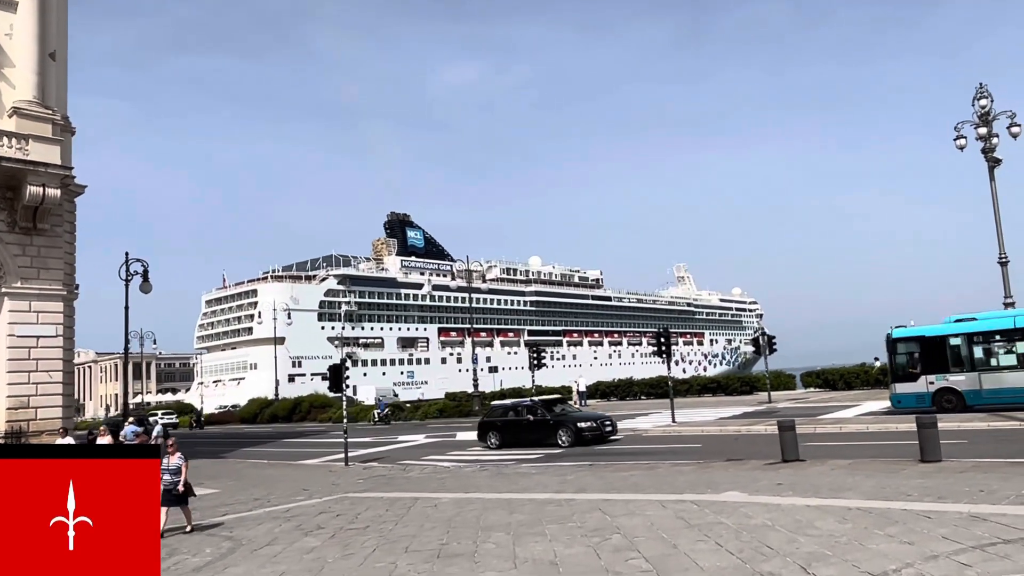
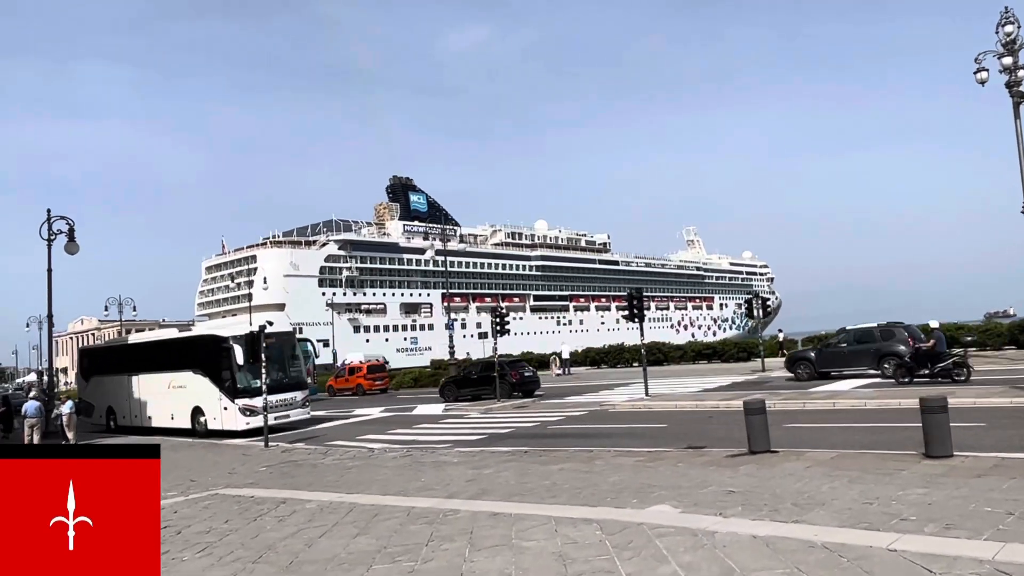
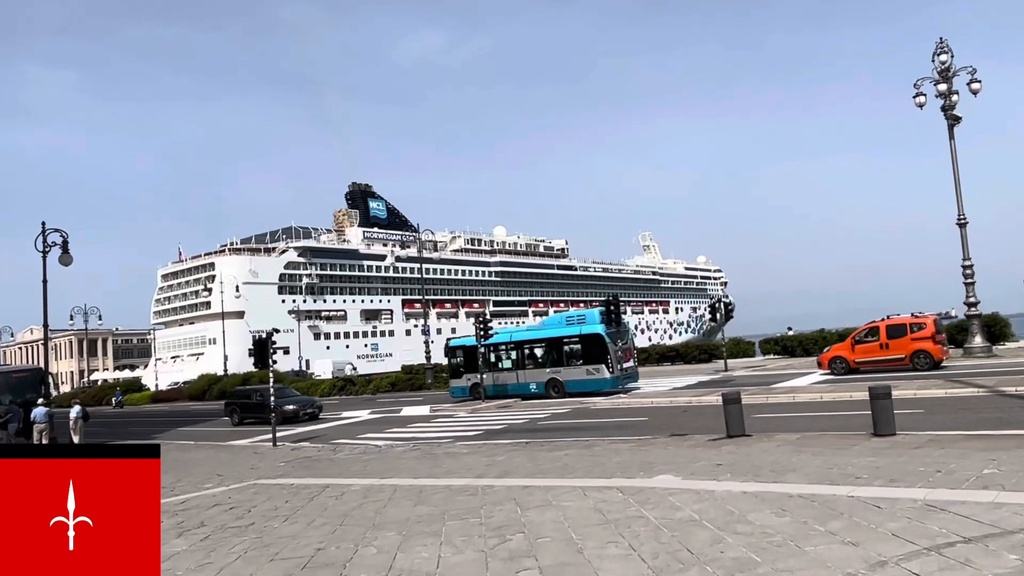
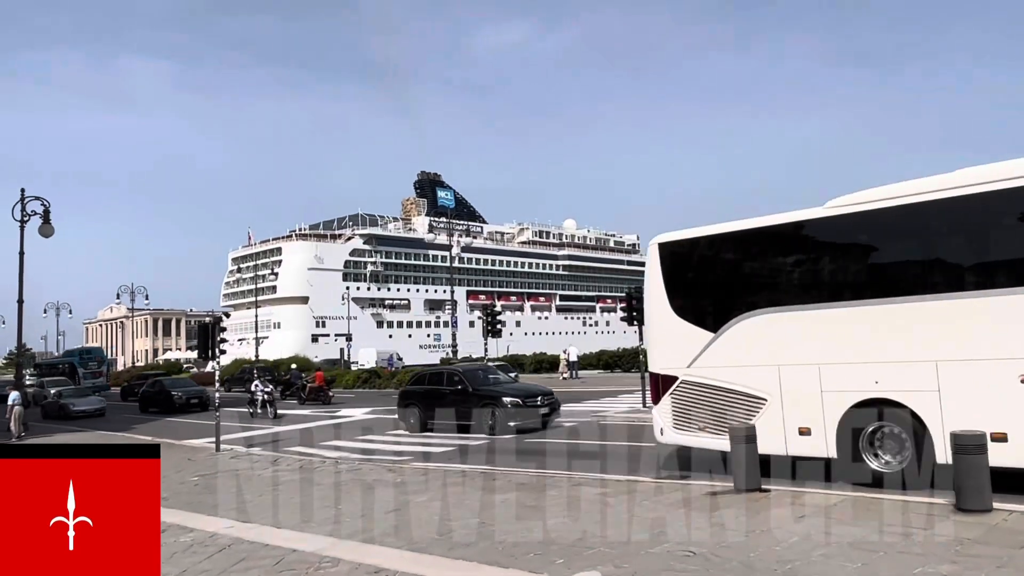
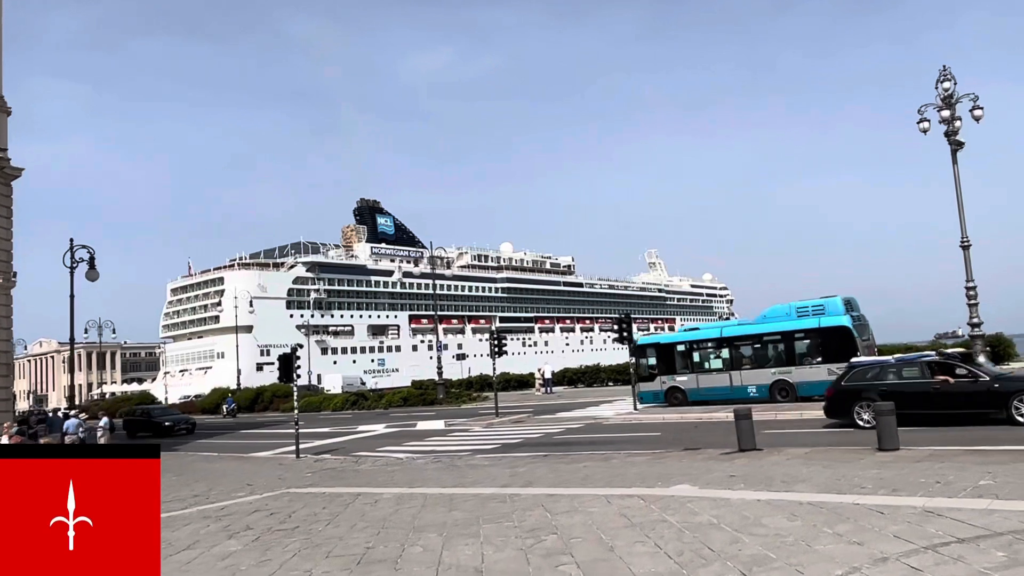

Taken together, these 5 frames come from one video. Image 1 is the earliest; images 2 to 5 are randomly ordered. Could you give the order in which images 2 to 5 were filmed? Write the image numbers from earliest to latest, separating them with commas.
5, 3, 2, 4
